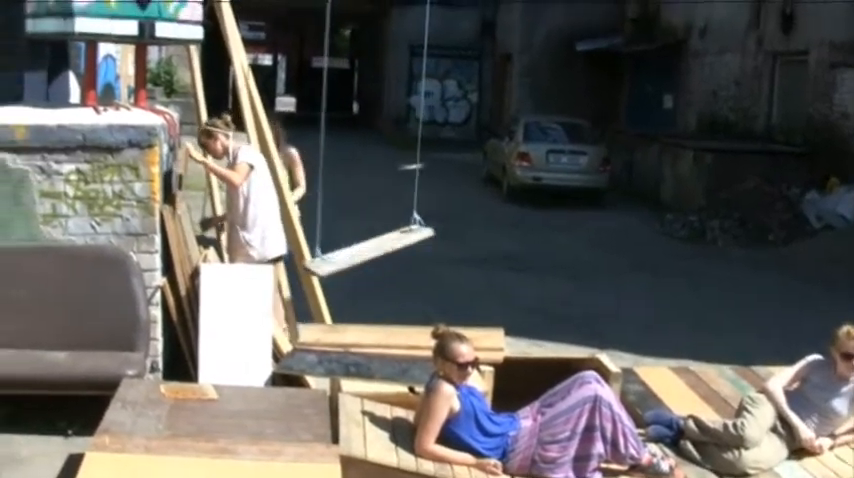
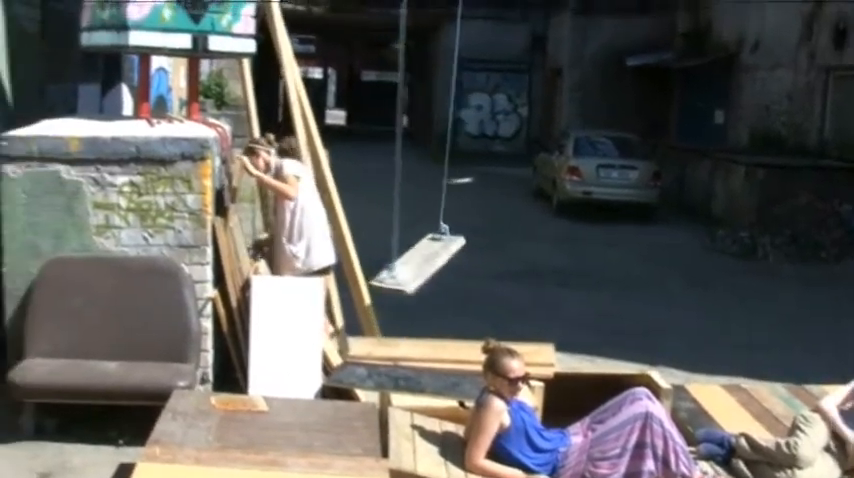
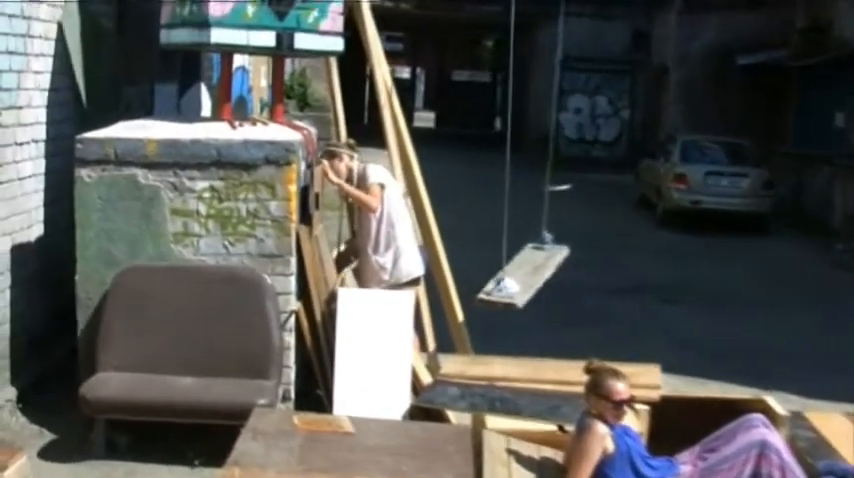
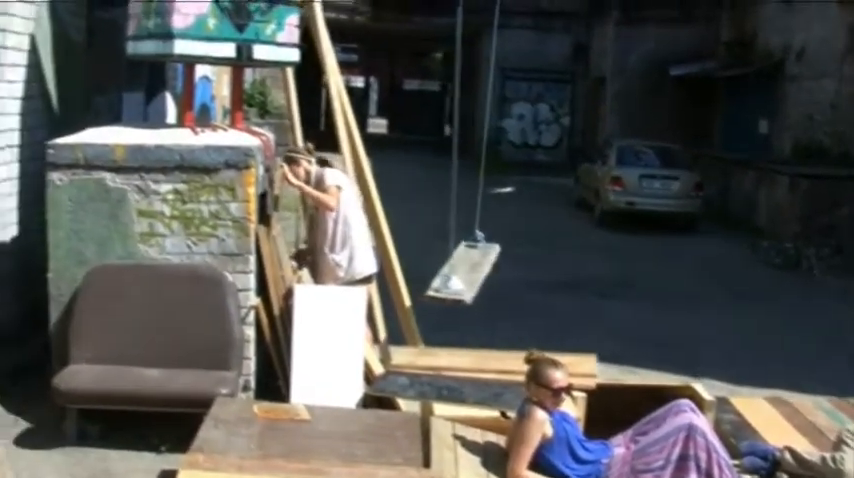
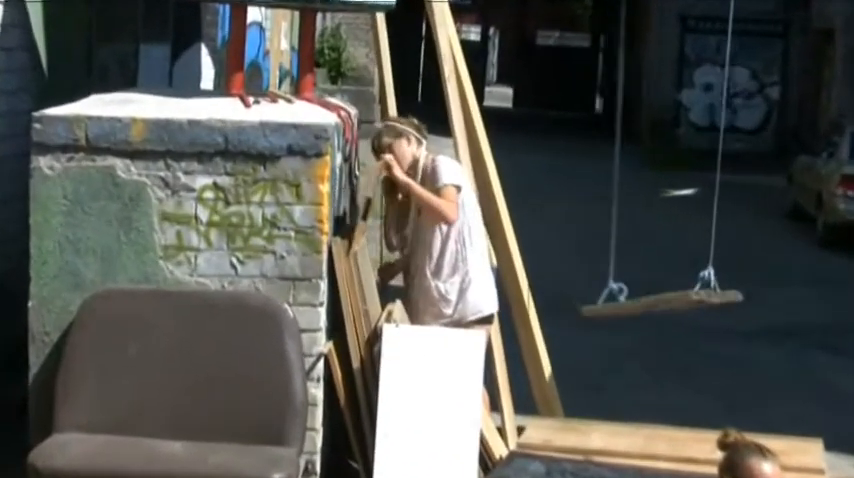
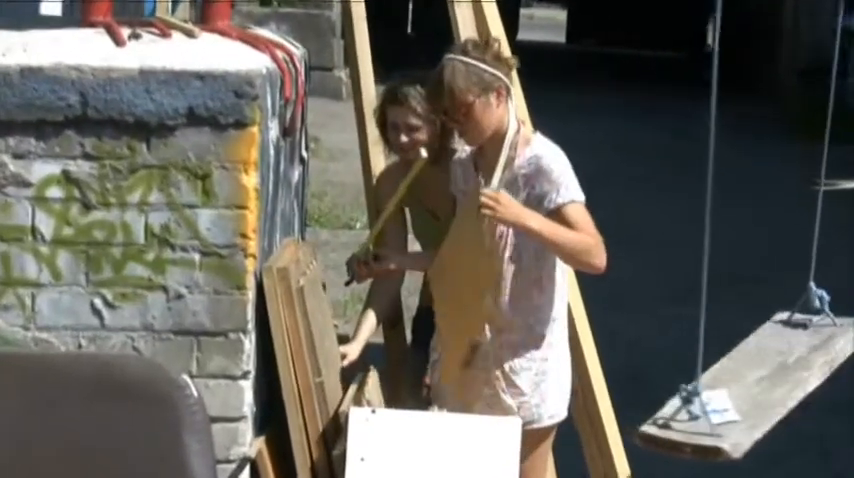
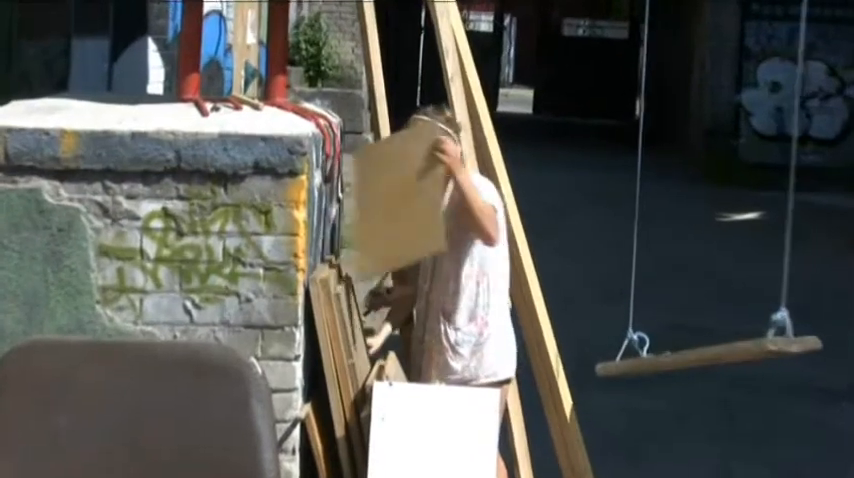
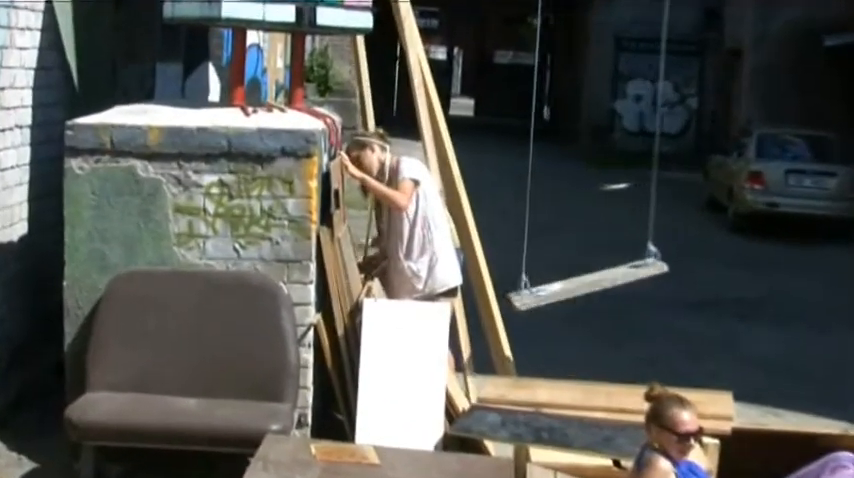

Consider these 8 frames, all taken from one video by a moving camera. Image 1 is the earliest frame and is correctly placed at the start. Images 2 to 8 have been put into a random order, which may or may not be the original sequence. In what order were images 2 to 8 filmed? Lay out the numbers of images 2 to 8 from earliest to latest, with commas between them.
2, 4, 3, 8, 5, 7, 6
